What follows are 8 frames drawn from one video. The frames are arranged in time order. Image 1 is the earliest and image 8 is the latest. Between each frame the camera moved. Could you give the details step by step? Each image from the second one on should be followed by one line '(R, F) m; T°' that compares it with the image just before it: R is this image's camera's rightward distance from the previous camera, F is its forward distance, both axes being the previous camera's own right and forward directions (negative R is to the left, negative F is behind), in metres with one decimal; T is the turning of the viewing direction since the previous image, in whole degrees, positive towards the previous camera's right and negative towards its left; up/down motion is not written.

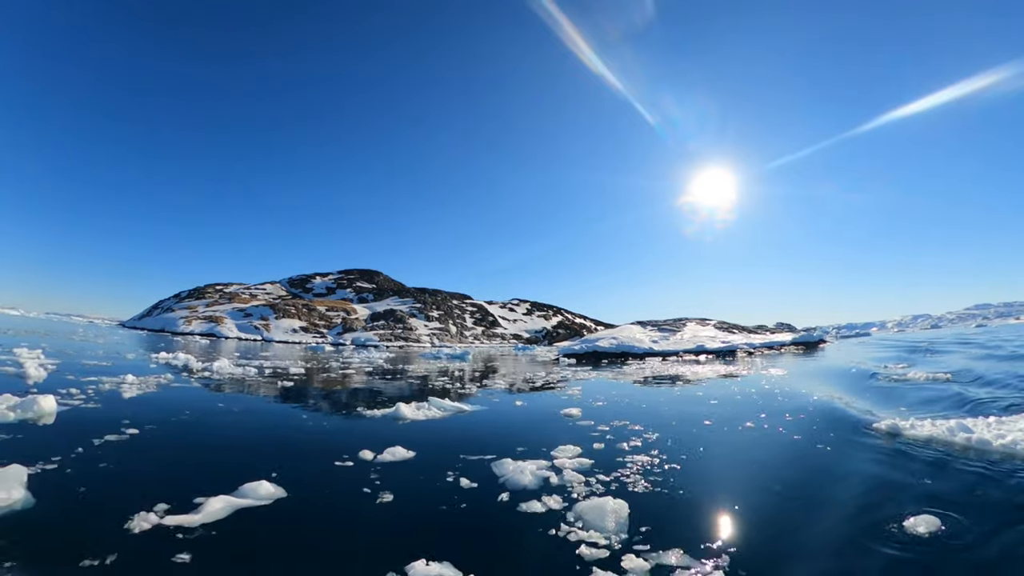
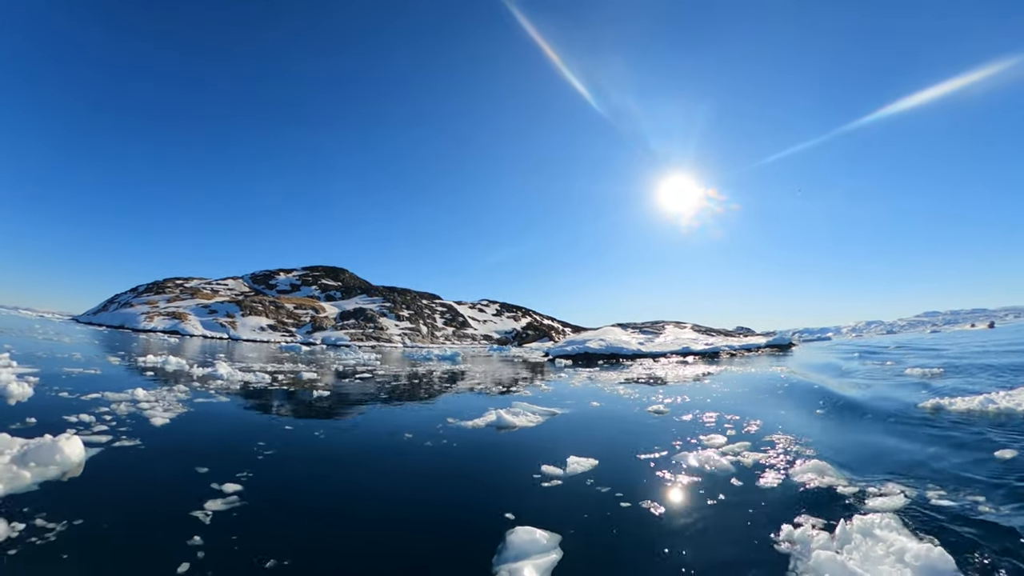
(-4.1, +2.5) m; +4°
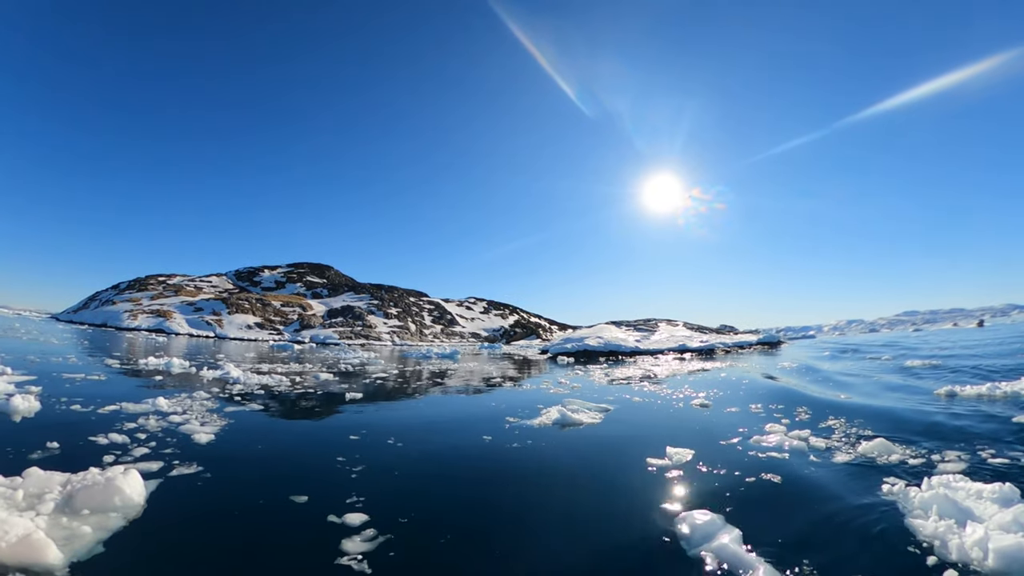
(-2.2, +1.3) m; +2°
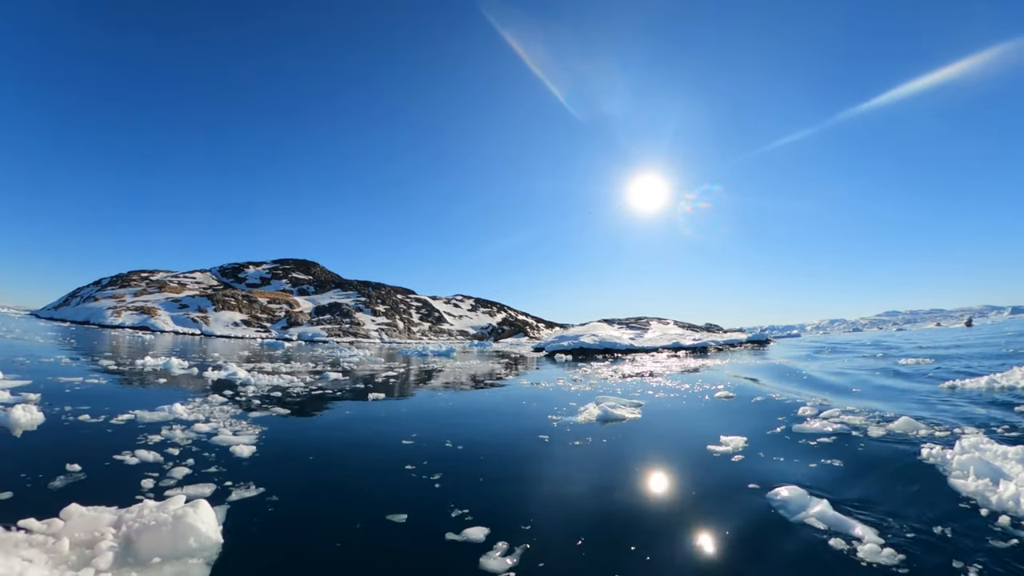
(-1.5, +0.8) m; +2°
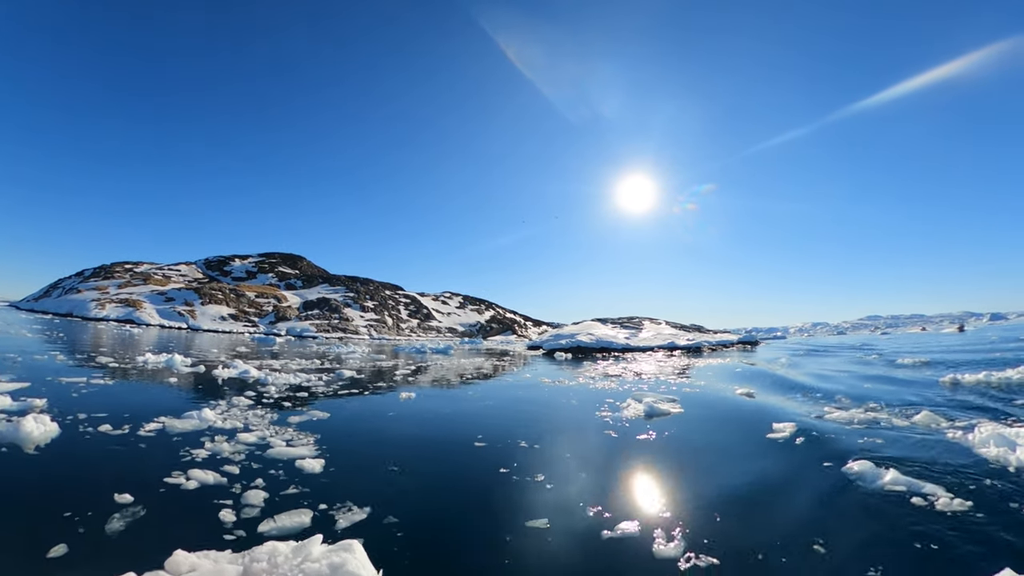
(-1.8, +0.8) m; +2°
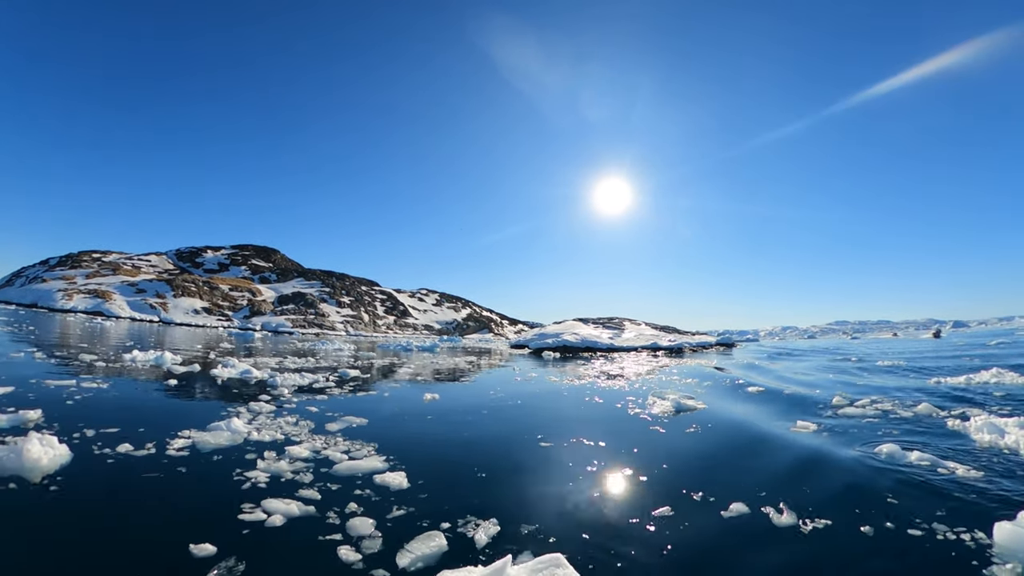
(-2.0, +0.3) m; +3°
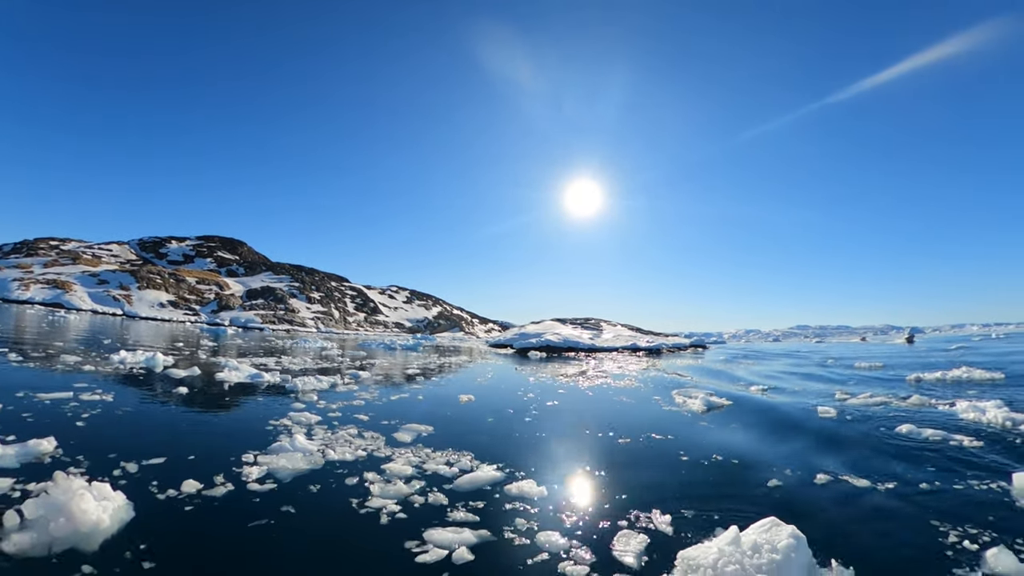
(-2.6, +0.2) m; +4°
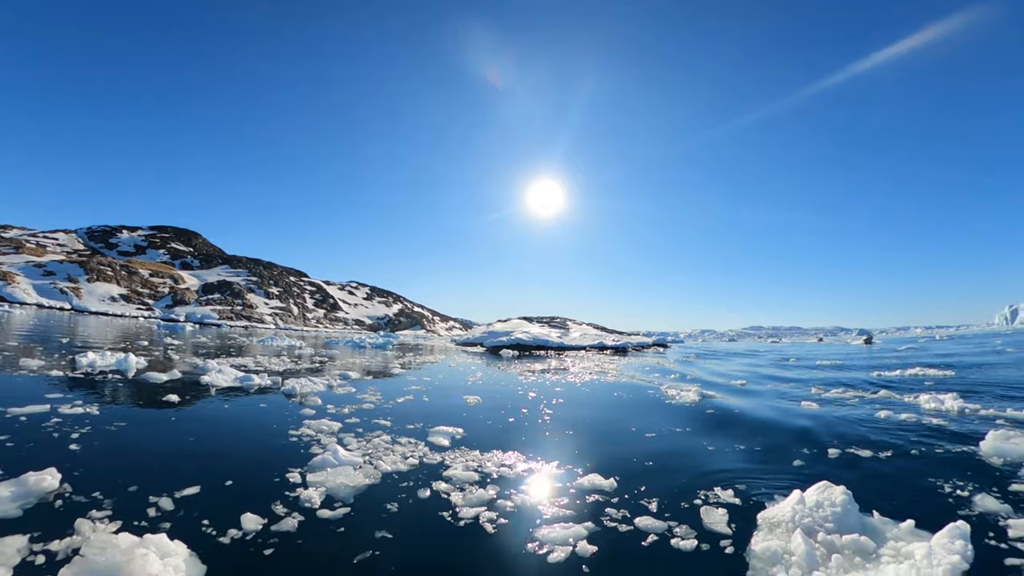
(-2.4, -0.8) m; +5°
